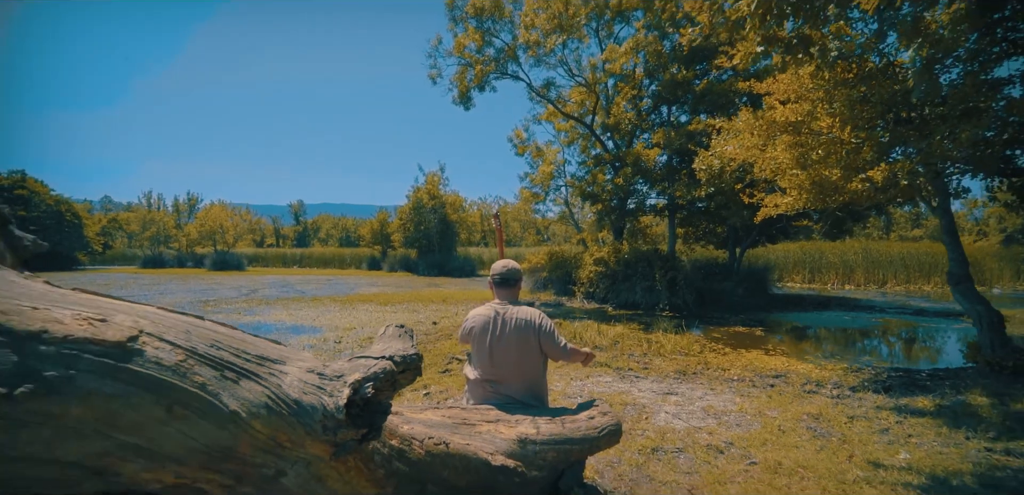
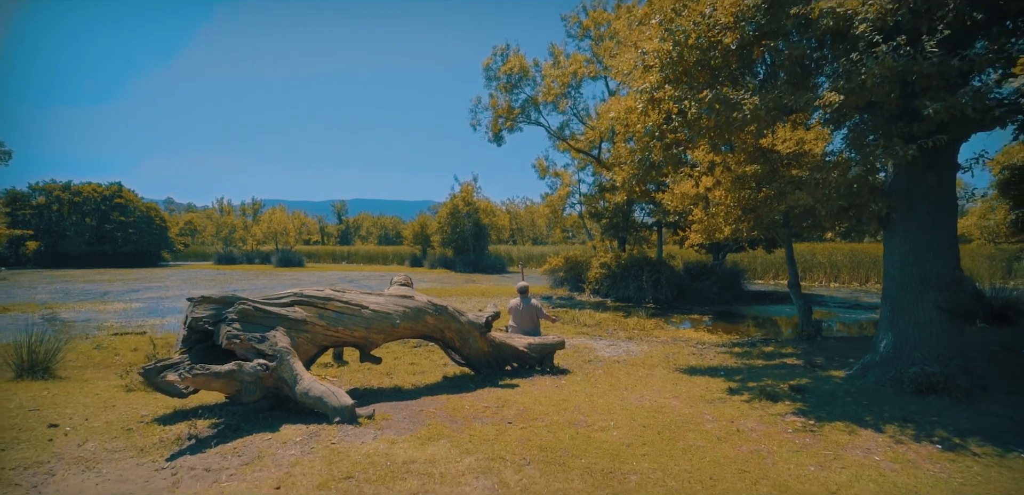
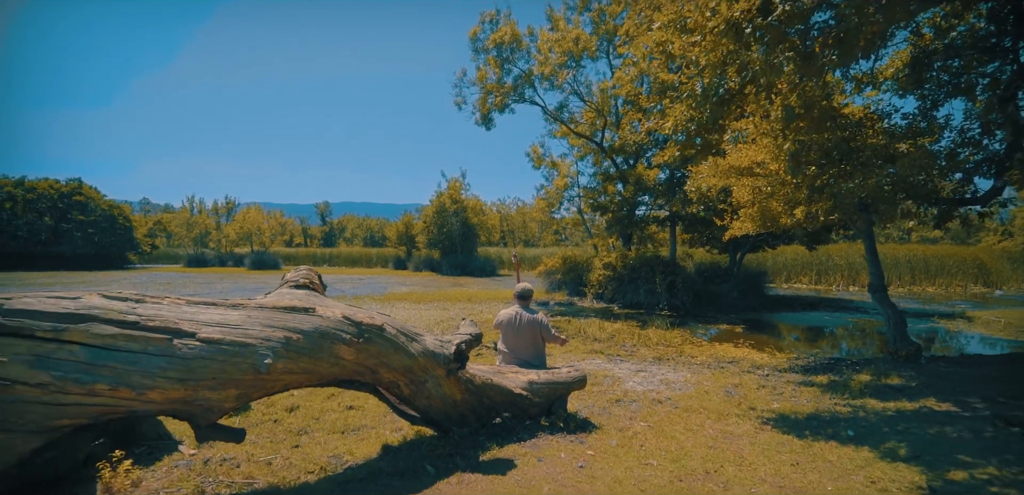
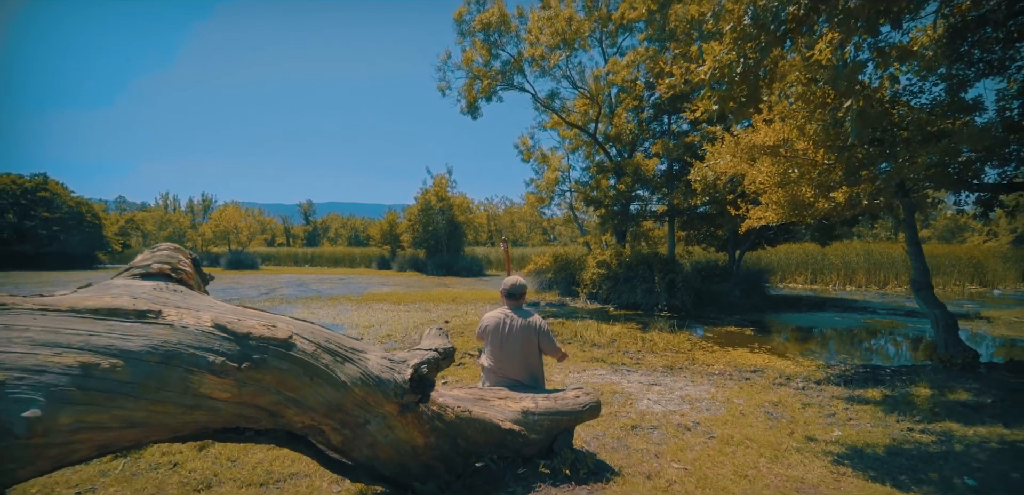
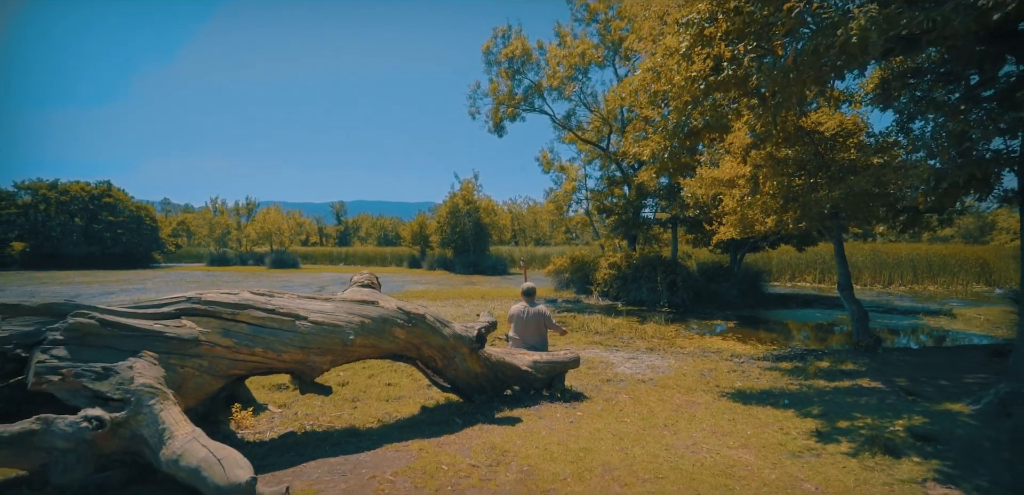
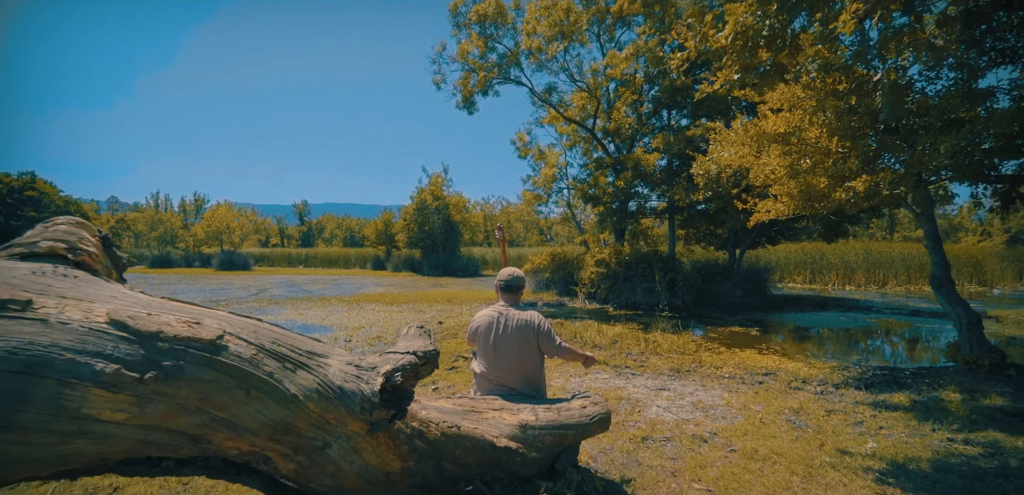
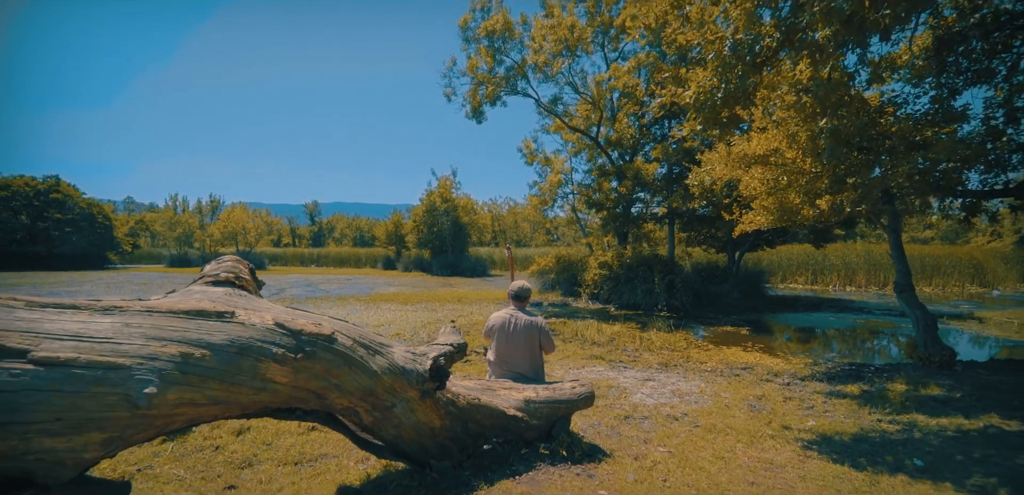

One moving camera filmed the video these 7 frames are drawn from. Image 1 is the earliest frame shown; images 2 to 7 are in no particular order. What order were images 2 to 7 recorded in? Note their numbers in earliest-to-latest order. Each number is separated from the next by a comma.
6, 4, 7, 3, 5, 2
